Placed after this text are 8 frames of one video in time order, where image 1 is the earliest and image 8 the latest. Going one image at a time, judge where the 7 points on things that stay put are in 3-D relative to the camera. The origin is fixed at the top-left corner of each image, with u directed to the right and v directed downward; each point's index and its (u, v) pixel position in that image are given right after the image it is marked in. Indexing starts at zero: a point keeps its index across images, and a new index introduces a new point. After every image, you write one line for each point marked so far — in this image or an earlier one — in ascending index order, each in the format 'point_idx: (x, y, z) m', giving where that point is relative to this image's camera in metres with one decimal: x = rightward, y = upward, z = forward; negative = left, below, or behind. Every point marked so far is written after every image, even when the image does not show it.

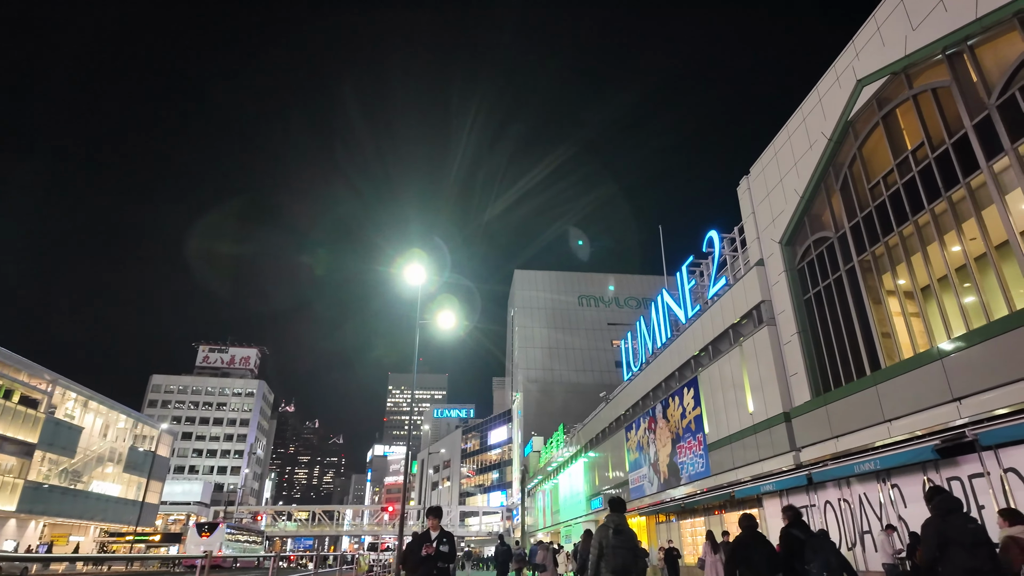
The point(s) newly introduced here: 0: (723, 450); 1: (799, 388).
0: (+6.9, -5.1, +19.3) m
1: (+7.5, -2.5, +15.5) m
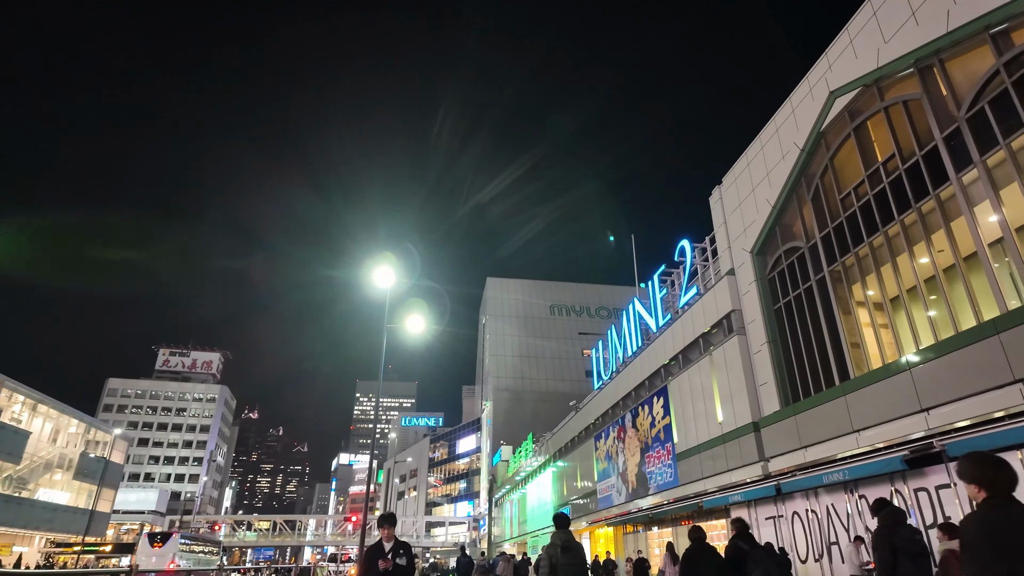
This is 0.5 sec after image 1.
0: (+5.7, -5.5, +19.0) m
1: (+6.5, -2.8, +15.3) m
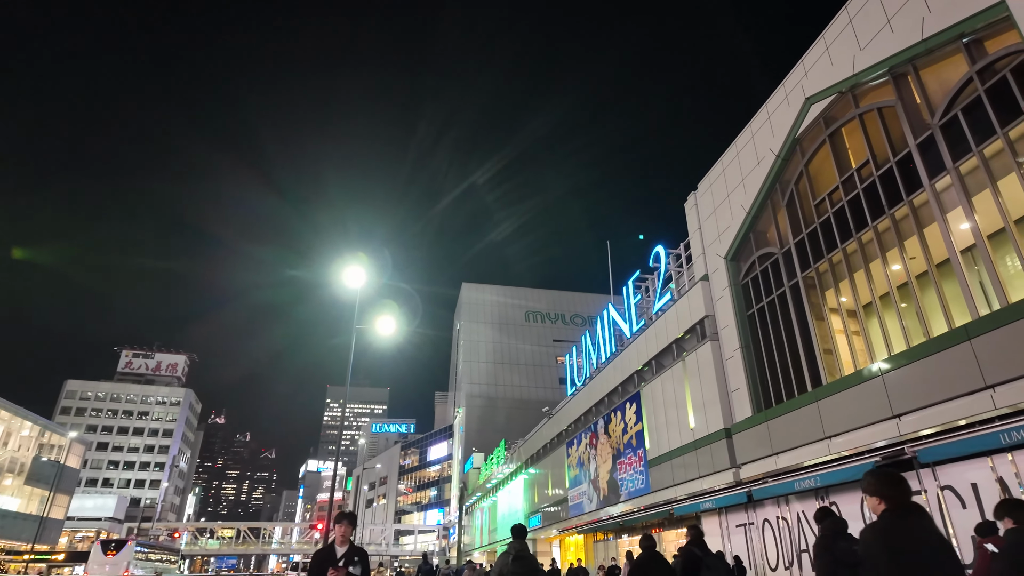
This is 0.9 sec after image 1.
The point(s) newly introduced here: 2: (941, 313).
0: (+4.8, -5.7, +18.8) m
1: (+5.8, -3.0, +15.2) m
2: (+7.3, -0.4, +10.2) m
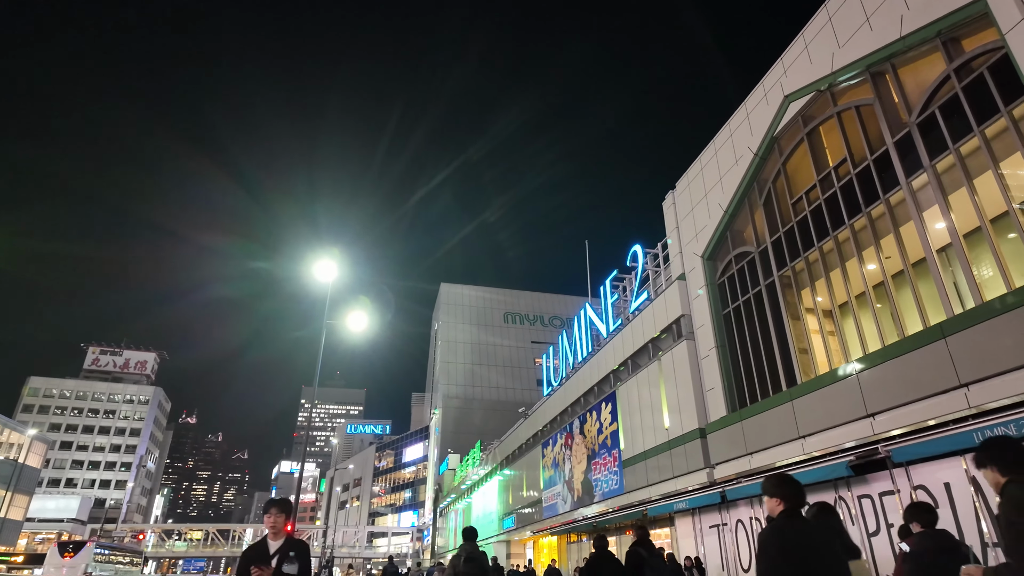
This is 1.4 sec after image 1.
0: (+3.9, -5.6, +18.7) m
1: (+5.1, -2.9, +15.1) m
2: (+6.8, -0.4, +10.1) m
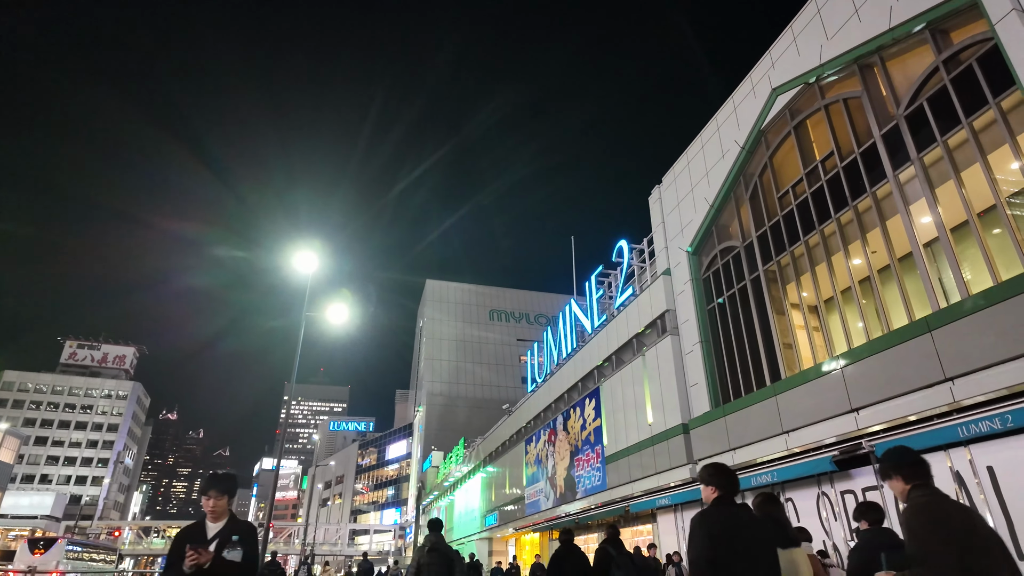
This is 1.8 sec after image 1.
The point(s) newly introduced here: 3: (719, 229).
0: (+3.4, -5.5, +18.5) m
1: (+4.7, -2.8, +15.0) m
2: (+6.5, -0.3, +10.0) m
3: (+5.3, +1.5, +15.3) m
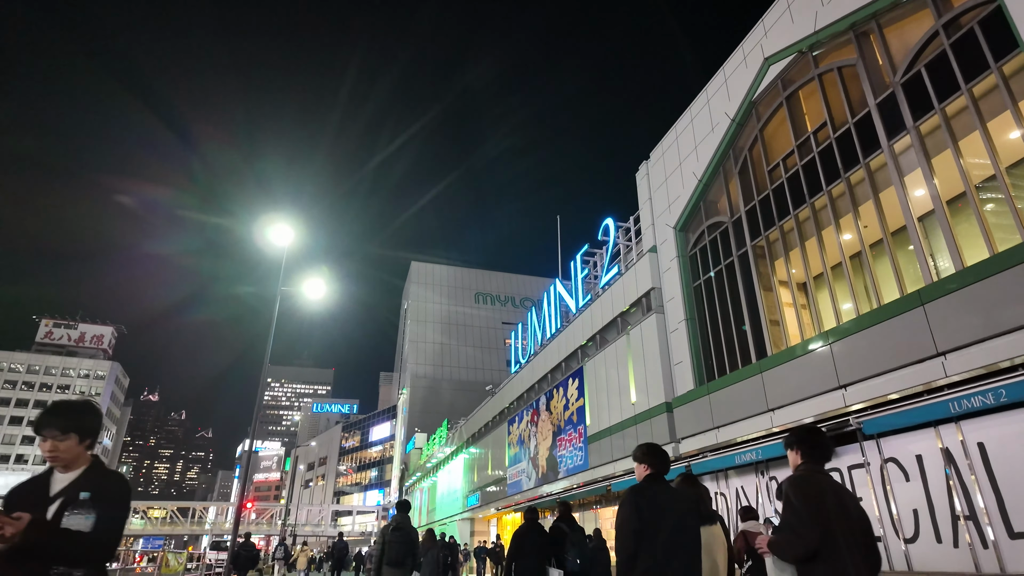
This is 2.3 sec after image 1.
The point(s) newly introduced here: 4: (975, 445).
0: (+2.8, -4.8, +18.3) m
1: (+4.2, -2.2, +14.7) m
2: (+6.2, +0.1, +9.8) m
3: (+4.9, +2.1, +15.0) m
4: (+6.2, -2.1, +7.9) m
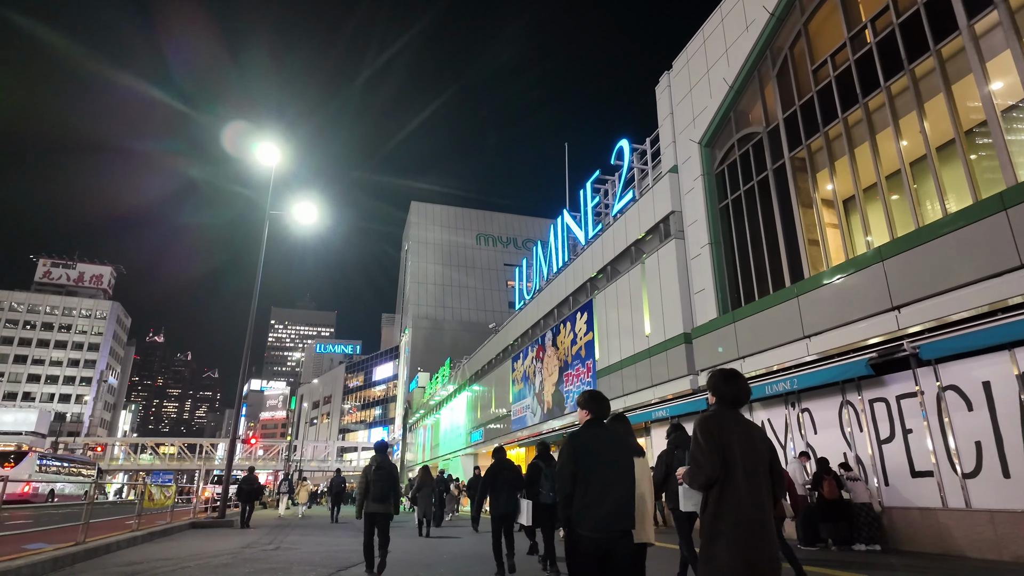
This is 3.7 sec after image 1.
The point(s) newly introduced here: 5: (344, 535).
0: (+3.0, -2.6, +17.5) m
1: (+4.4, -0.4, +13.7) m
2: (+6.4, +1.4, +8.5) m
3: (+5.1, +3.9, +13.5) m
4: (+6.3, -0.9, +6.9) m
5: (-3.9, -5.7, +13.8) m
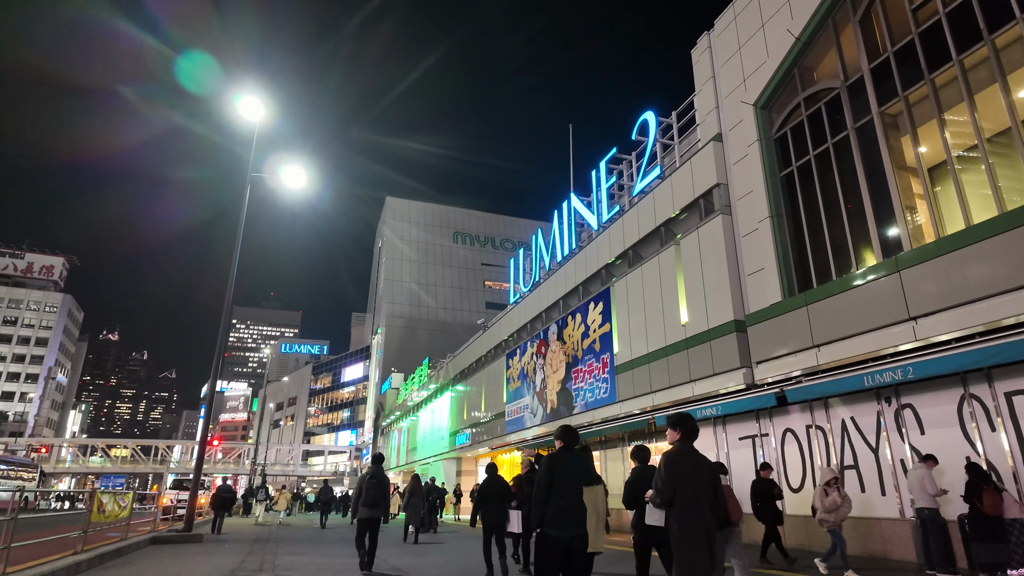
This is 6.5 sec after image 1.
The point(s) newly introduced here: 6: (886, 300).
0: (+3.3, -2.2, +15.7) m
1: (+5.0, 0.0, +11.9) m
2: (+7.3, +1.8, +6.9) m
3: (+5.8, +4.3, +11.9) m
4: (+7.3, -0.5, +5.3) m
5: (-3.4, -5.1, +11.6) m
6: (+5.8, -0.2, +9.4) m
